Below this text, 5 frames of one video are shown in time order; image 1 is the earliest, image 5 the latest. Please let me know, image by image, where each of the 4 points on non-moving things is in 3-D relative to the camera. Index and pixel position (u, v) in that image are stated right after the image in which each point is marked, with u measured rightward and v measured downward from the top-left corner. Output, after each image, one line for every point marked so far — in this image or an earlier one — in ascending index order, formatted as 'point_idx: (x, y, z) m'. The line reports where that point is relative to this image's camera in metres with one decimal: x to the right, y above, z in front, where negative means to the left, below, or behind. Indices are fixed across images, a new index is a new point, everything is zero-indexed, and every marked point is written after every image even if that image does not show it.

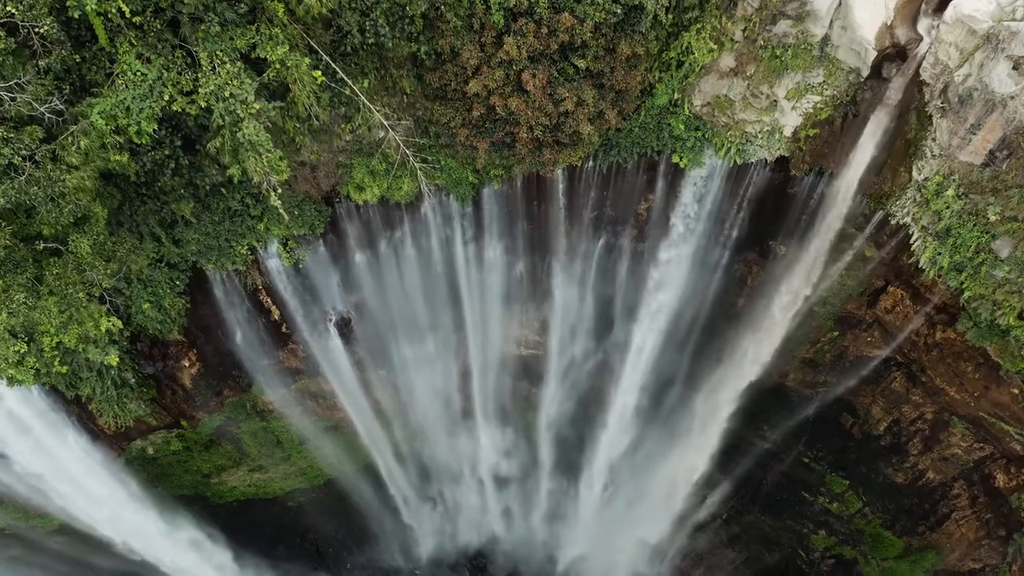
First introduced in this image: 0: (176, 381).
0: (-5.4, -1.5, +10.3) m
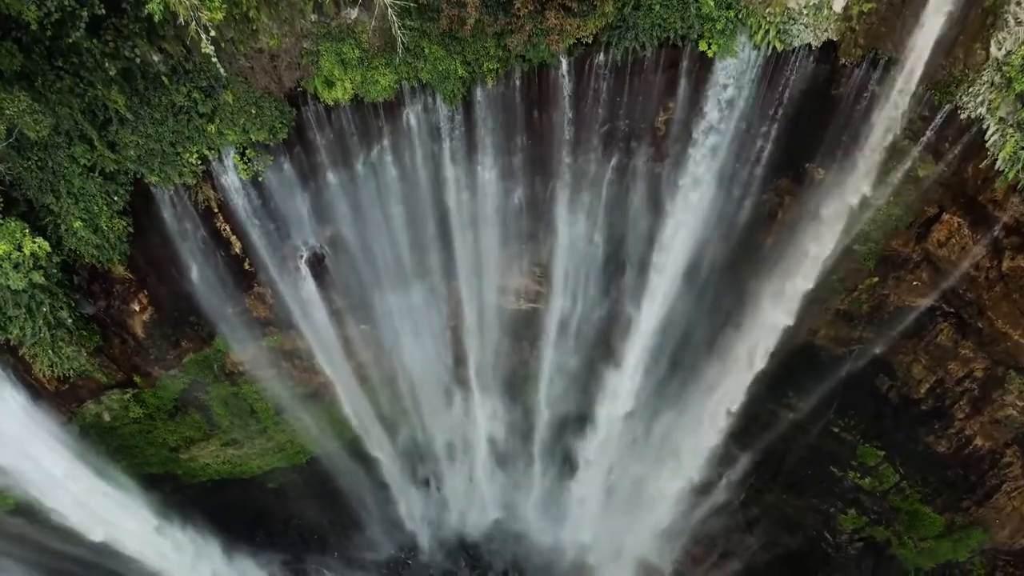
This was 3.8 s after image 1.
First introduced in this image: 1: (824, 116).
0: (-5.4, -0.6, +9.0) m
1: (+3.8, +2.1, +7.7) m
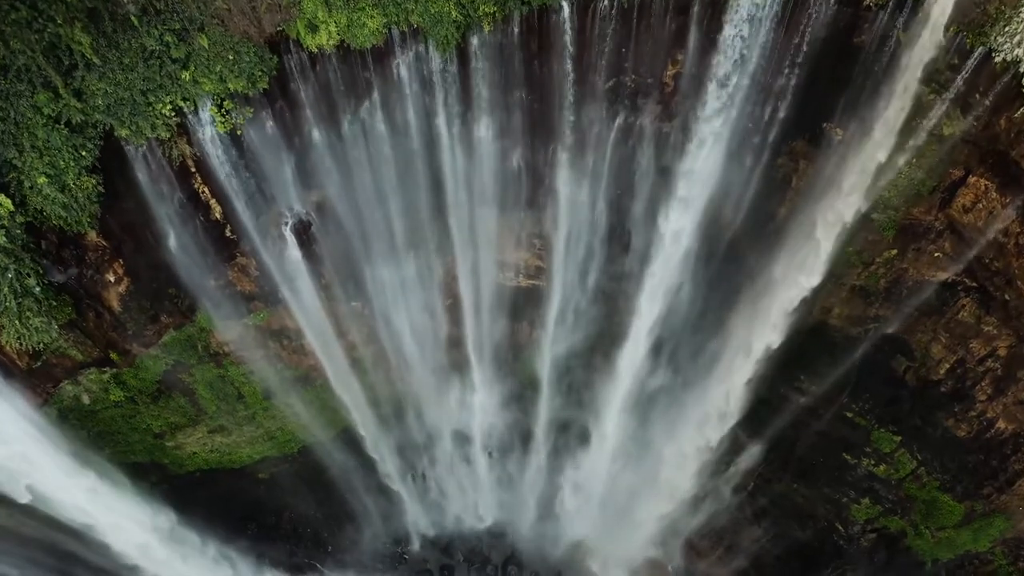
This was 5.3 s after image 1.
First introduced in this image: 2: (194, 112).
0: (-5.4, -0.2, +8.5) m
1: (+3.8, +2.5, +7.2) m
2: (-3.7, +2.0, +7.4) m
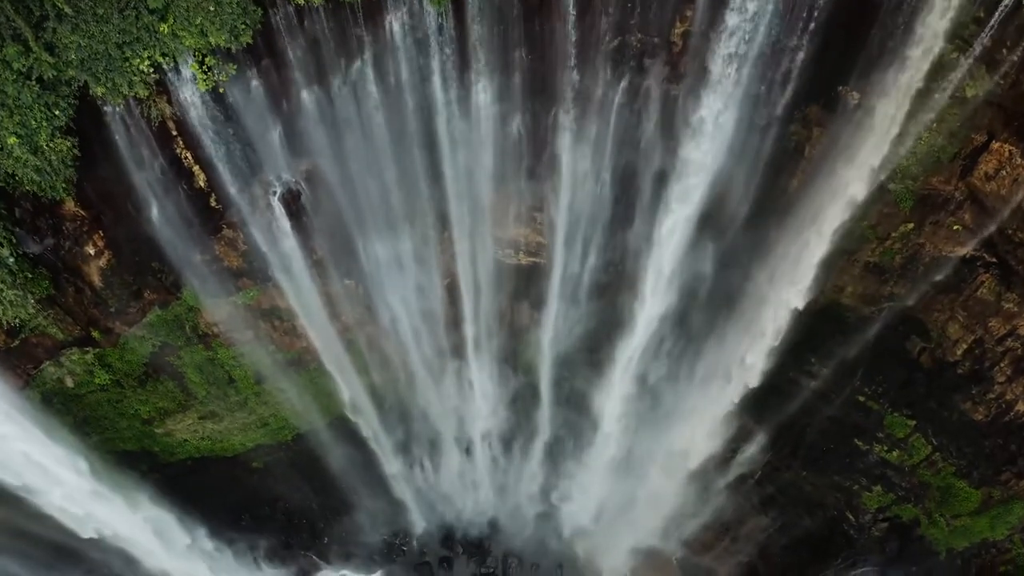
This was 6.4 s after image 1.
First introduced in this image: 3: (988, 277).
0: (-5.4, +0.1, +8.1) m
1: (+3.7, +2.8, +6.8) m
2: (-3.7, +2.3, +7.0) m
3: (+5.9, +0.2, +7.8) m
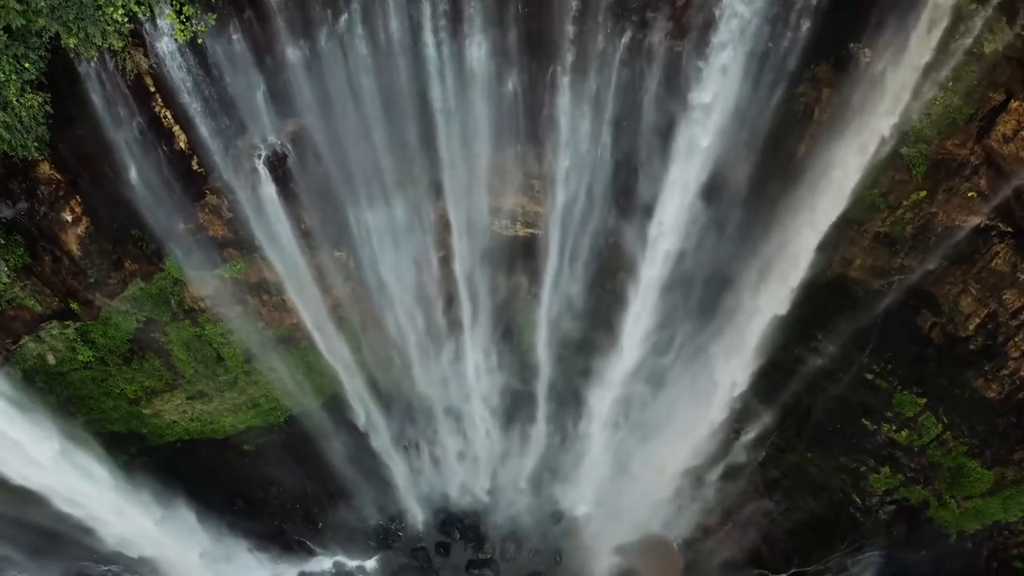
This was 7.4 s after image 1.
0: (-5.5, +0.5, +7.8) m
1: (+3.7, +3.2, +6.5) m
2: (-3.7, +2.7, +6.6) m
3: (+5.8, +0.6, +7.4) m
